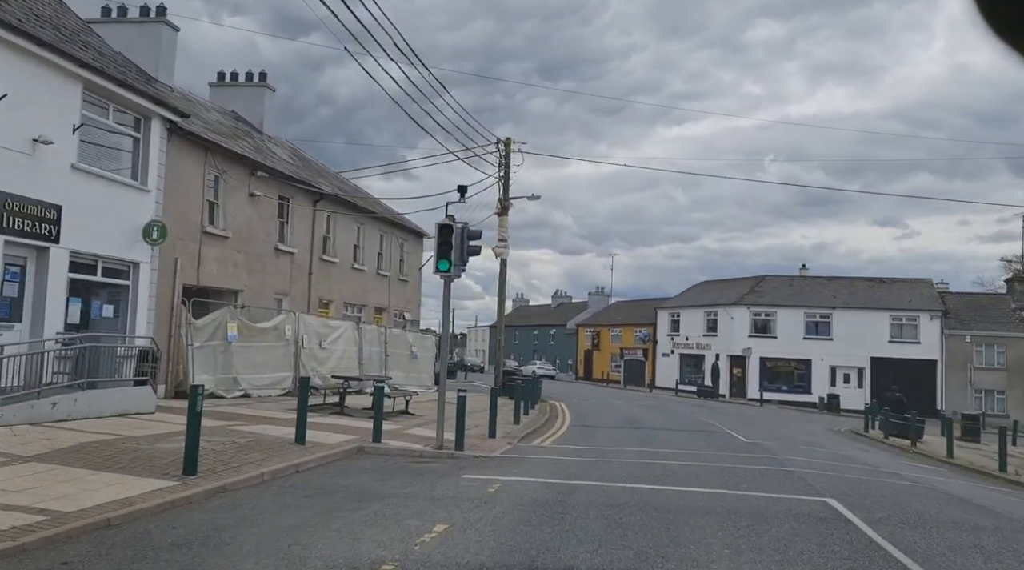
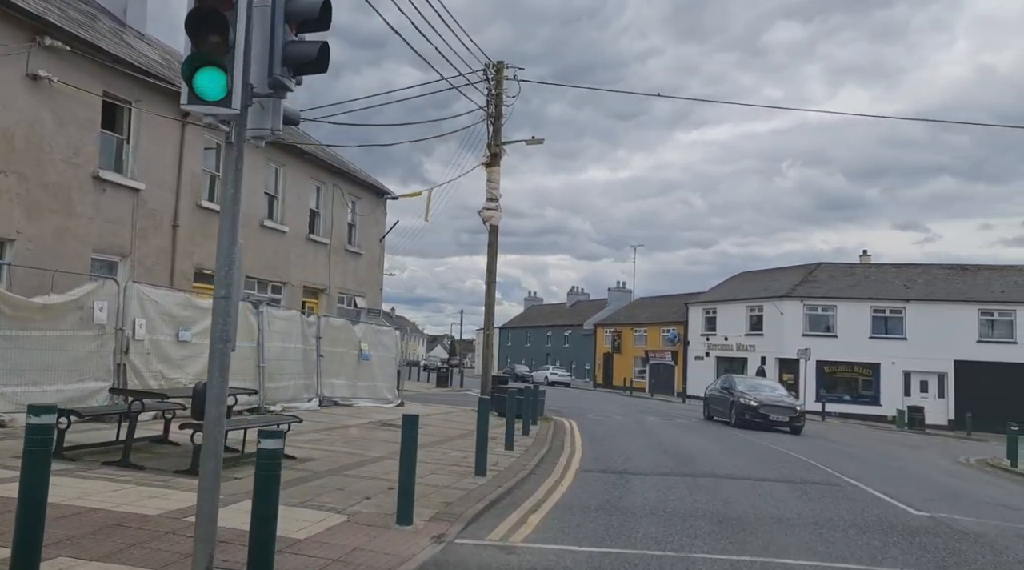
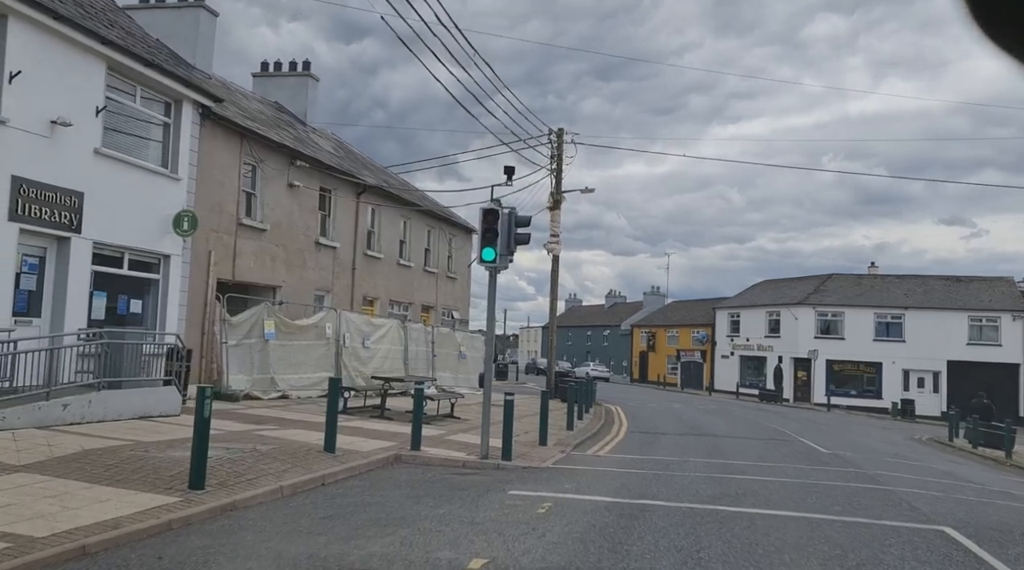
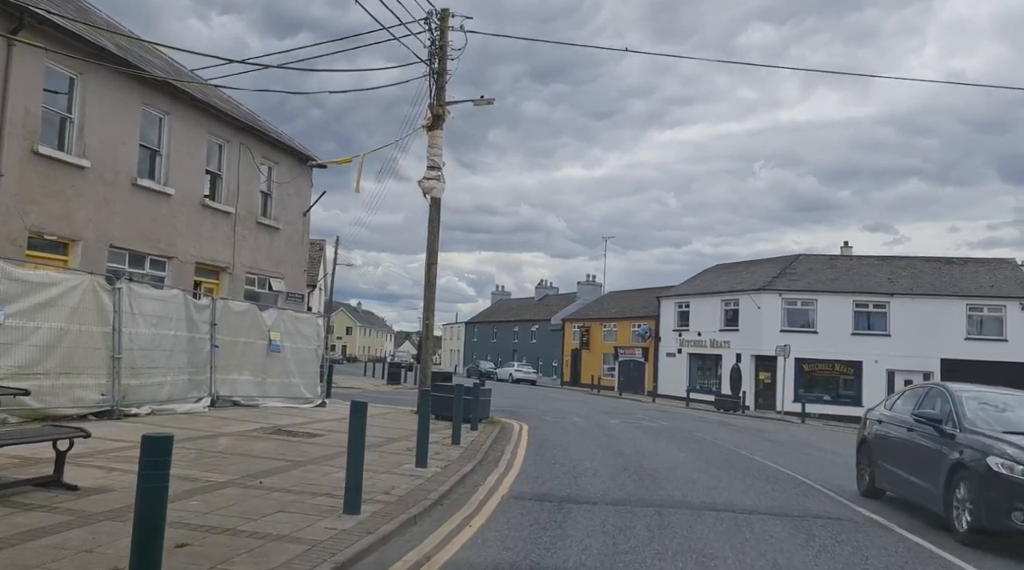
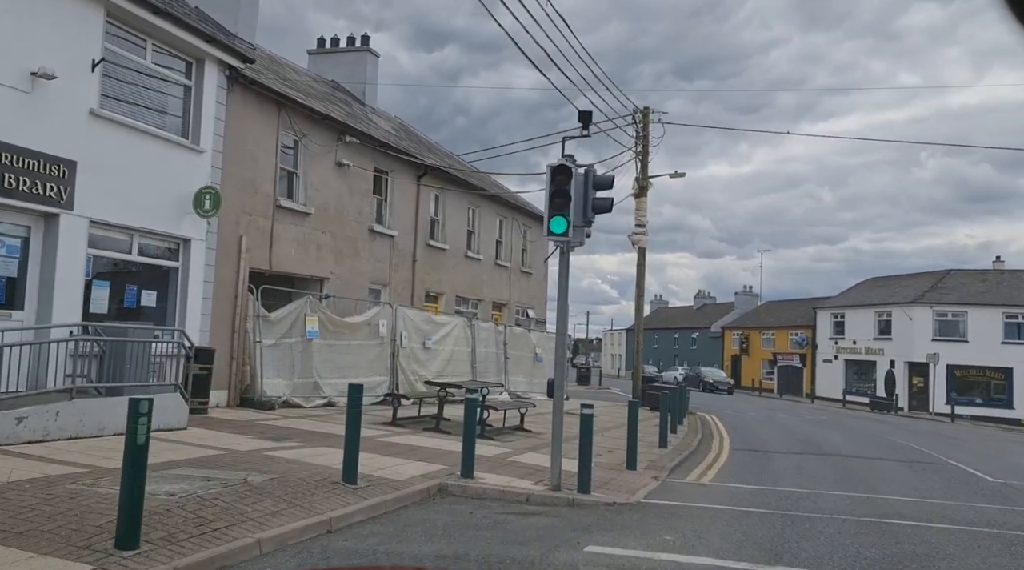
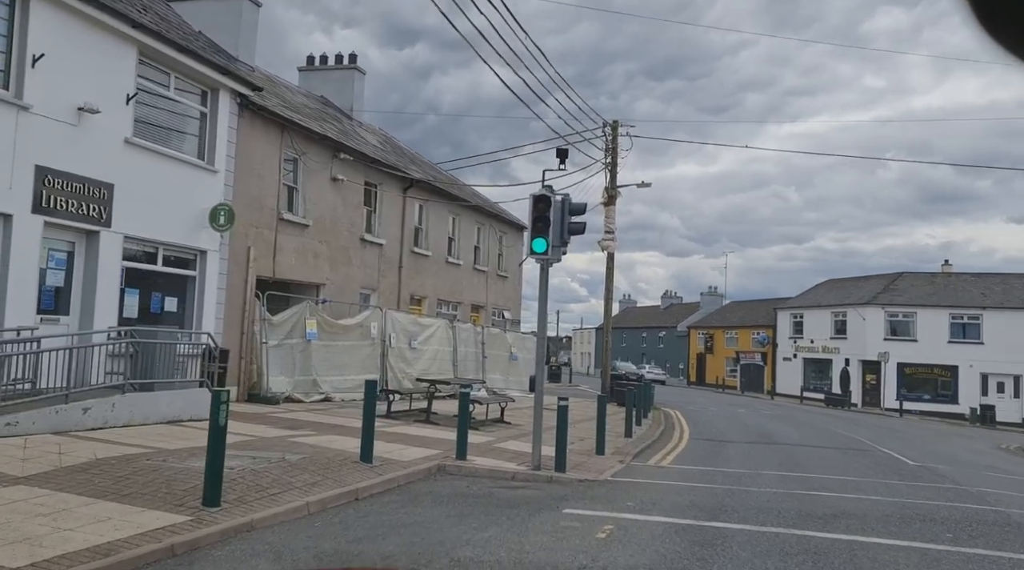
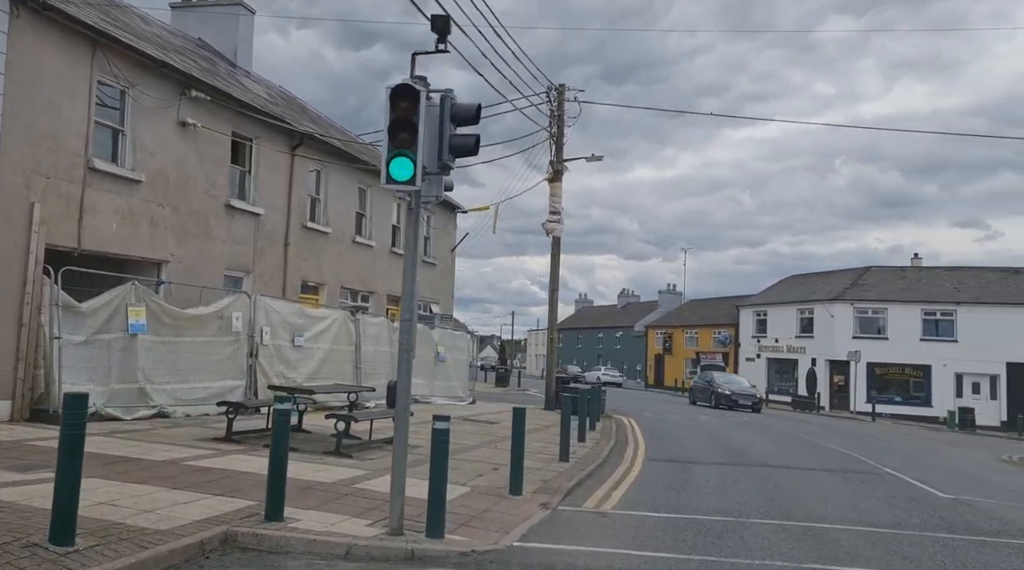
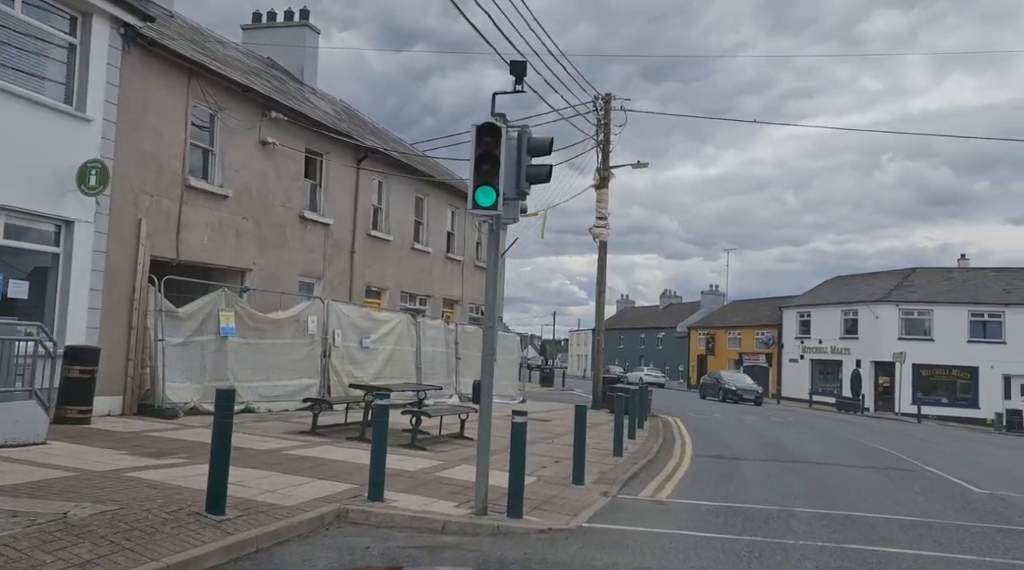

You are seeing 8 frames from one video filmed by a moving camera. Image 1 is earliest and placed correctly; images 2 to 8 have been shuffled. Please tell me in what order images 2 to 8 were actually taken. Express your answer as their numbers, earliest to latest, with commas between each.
3, 6, 5, 8, 7, 2, 4
